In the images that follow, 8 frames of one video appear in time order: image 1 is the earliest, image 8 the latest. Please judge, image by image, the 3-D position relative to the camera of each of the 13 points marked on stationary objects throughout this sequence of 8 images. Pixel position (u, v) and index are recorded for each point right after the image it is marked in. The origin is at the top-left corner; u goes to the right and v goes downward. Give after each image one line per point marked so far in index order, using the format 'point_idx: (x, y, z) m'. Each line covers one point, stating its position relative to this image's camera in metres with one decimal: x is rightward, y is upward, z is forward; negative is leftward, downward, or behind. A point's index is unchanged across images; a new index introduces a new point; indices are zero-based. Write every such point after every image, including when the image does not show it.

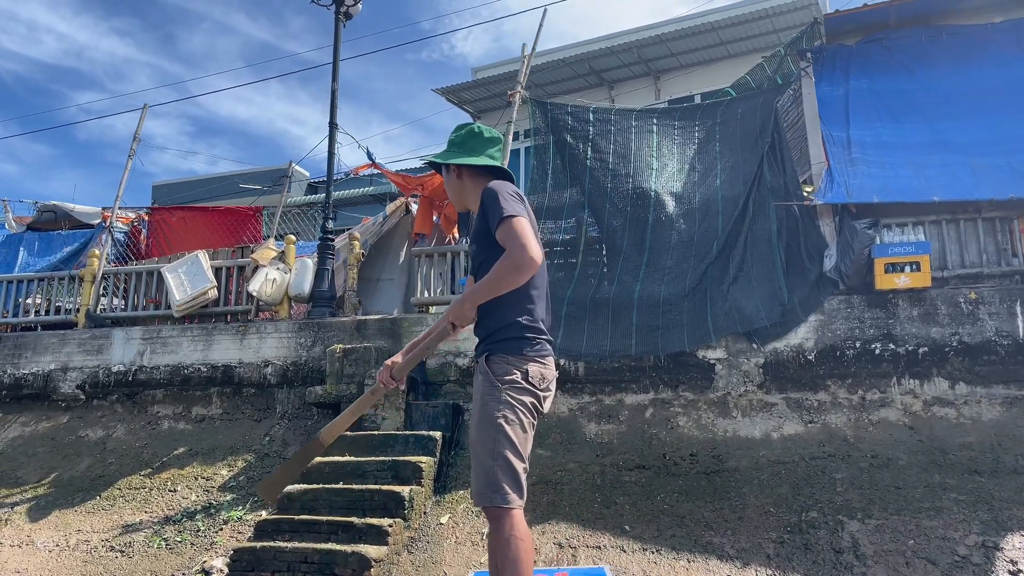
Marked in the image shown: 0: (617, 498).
0: (+0.7, -1.4, +5.5) m
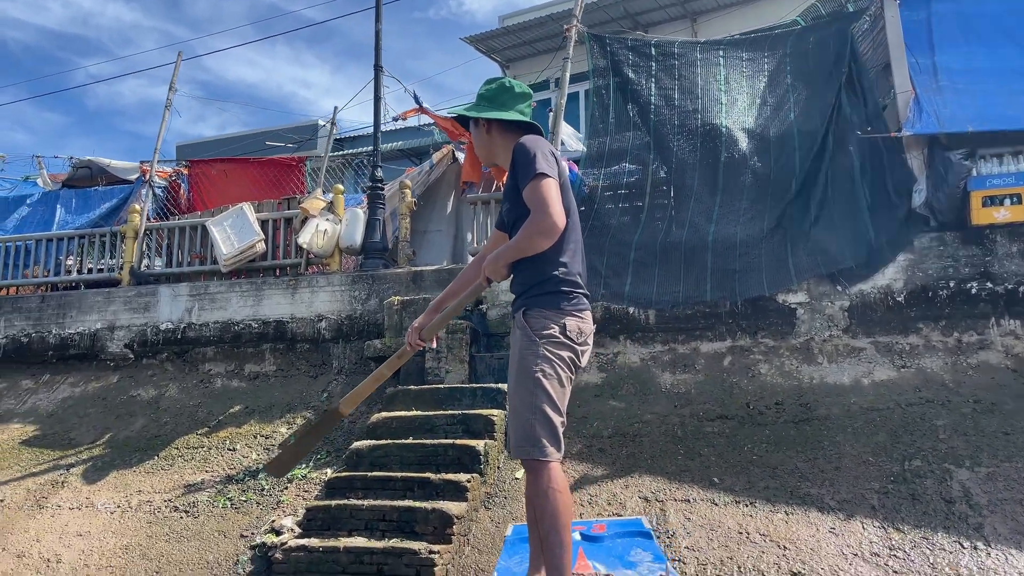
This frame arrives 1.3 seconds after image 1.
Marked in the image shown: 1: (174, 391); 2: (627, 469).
0: (+1.2, -1.0, +5.2) m
1: (-2.8, -0.8, +6.8) m
2: (+0.7, -1.1, +5.2) m
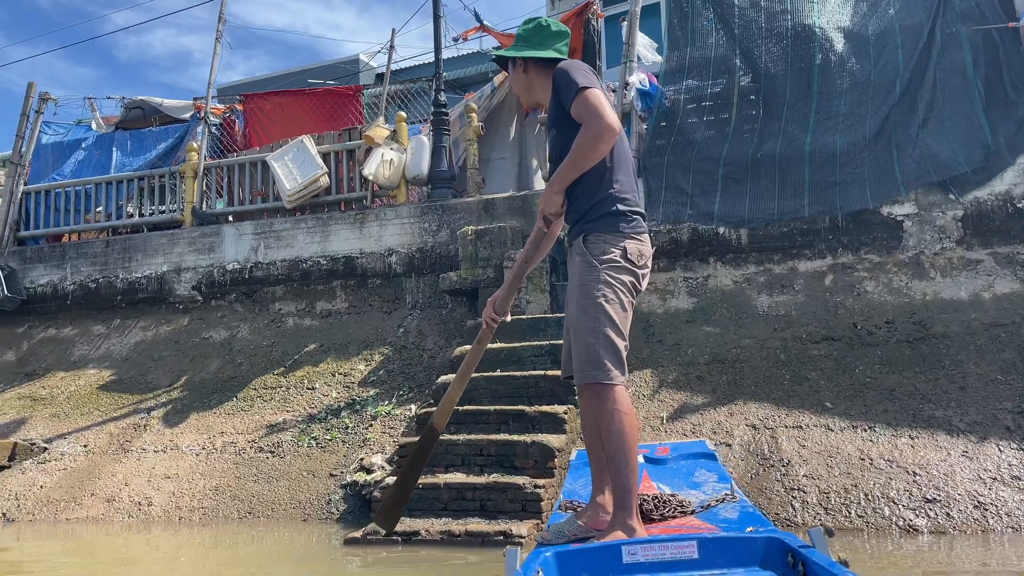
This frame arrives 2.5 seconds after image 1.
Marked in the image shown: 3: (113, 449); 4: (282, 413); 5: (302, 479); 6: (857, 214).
0: (+1.8, -0.5, +4.9) m
1: (-2.1, -0.4, +6.6) m
2: (+1.3, -0.6, +4.9) m
3: (-2.7, -1.1, +5.6) m
4: (-1.6, -0.9, +5.7) m
5: (-1.3, -1.2, +5.0) m
6: (+2.3, +0.5, +5.5) m
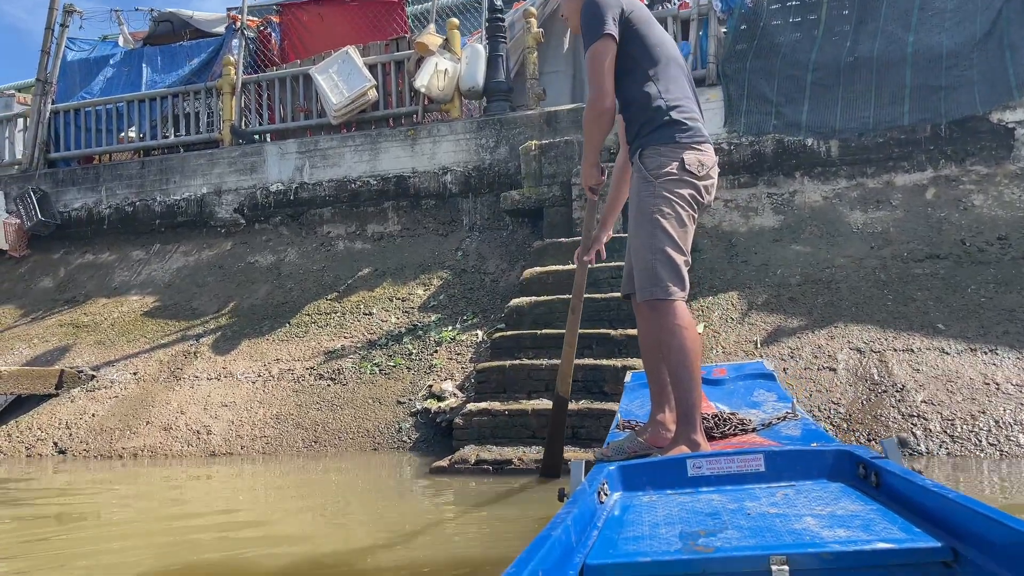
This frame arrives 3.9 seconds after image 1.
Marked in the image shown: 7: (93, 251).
0: (+2.2, 0.0, +4.5) m
1: (-1.7, +0.2, +6.3) m
2: (+1.7, -0.2, +4.5) m
3: (-2.3, -0.6, +5.4) m
4: (-1.1, -0.3, +5.4) m
5: (-0.8, -0.7, +4.7) m
6: (+2.7, +1.0, +5.0) m
7: (-3.6, +0.3, +7.1) m
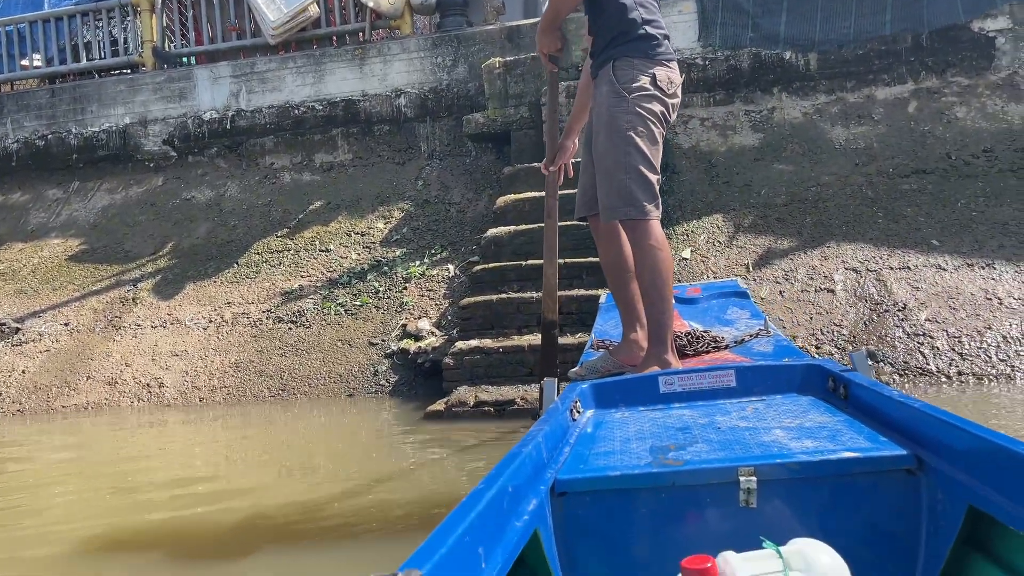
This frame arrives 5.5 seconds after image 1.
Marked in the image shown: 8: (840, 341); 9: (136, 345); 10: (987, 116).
0: (+2.1, +0.4, +4.4) m
1: (-1.9, +0.7, +5.8) m
2: (+1.6, +0.3, +4.4) m
3: (-2.4, -0.2, +4.9) m
4: (-1.3, +0.1, +5.0) m
5: (-0.9, -0.3, +4.4) m
6: (+2.5, +1.5, +4.9) m
7: (-3.9, +0.7, +6.4) m
8: (+1.5, -0.2, +3.8) m
9: (-2.1, -0.3, +4.7) m
10: (+2.7, +1.0, +4.7) m
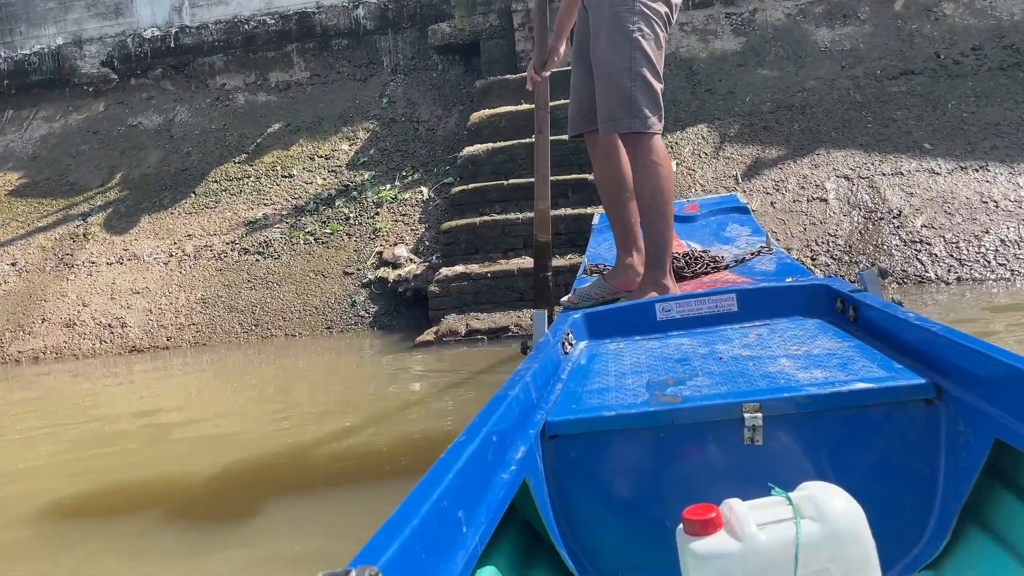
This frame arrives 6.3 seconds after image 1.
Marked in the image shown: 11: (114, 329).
0: (+2.0, +0.9, +4.3) m
1: (-2.1, +1.1, +5.4) m
2: (+1.5, +0.7, +4.2) m
3: (-2.5, +0.1, +4.5) m
4: (-1.4, +0.5, +4.7) m
5: (-1.0, 0.0, +4.1) m
6: (+2.4, +2.1, +4.6) m
7: (-4.2, +1.2, +5.9) m
8: (+1.4, +0.2, +3.6) m
9: (-2.2, 0.0, +4.4) m
10: (+2.5, +1.5, +4.5) m
11: (-2.0, -0.2, +4.1) m
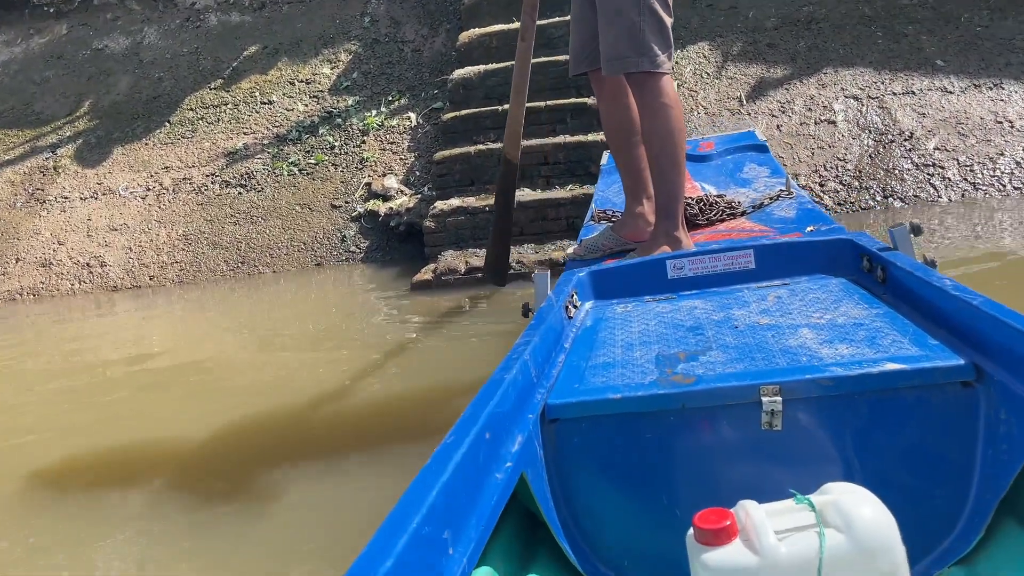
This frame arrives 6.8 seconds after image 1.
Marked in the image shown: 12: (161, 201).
0: (+1.9, +1.3, +4.1) m
1: (-2.2, +1.5, +5.1) m
2: (+1.5, +1.1, +4.0) m
3: (-2.6, +0.5, +4.3) m
4: (-1.5, +0.8, +4.5) m
5: (-1.0, +0.4, +4.0) m
6: (+2.3, +2.5, +4.3) m
7: (-4.2, +1.6, +5.5) m
8: (+1.4, +0.5, +3.5) m
9: (-2.3, +0.3, +4.2) m
10: (+2.5, +1.9, +4.3) m
11: (-2.0, +0.1, +3.9) m
12: (-1.8, +0.4, +4.2) m
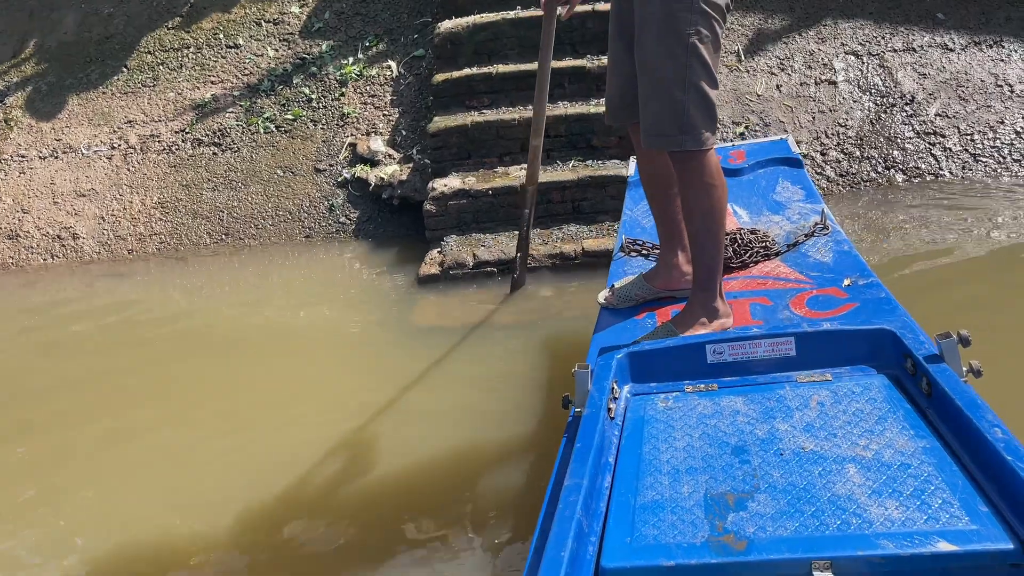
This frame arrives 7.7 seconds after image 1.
0: (+1.9, +1.5, +3.9) m
1: (-2.3, +1.8, +4.7) m
2: (+1.4, +1.3, +3.9) m
3: (-2.6, +0.6, +4.0) m
4: (-1.6, +1.0, +4.2) m
5: (-1.1, +0.5, +3.8) m
6: (+2.2, +2.7, +4.1) m
7: (-4.4, +1.9, +4.9) m
8: (+1.4, +0.6, +3.5) m
9: (-2.3, +0.5, +3.9) m
10: (+2.4, +2.2, +4.1) m
11: (-2.0, +0.2, +3.7) m
12: (-1.8, +0.6, +4.0) m
